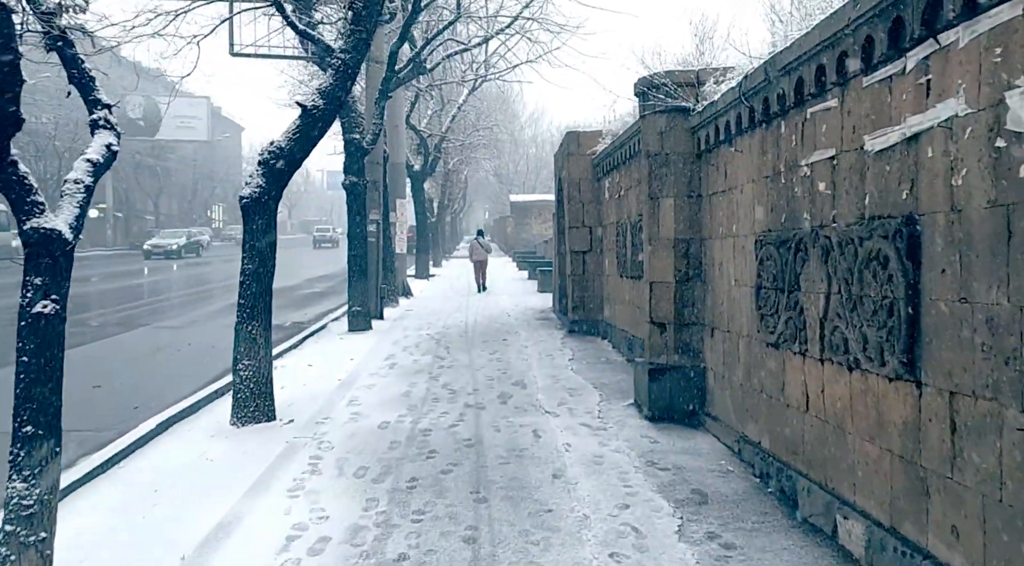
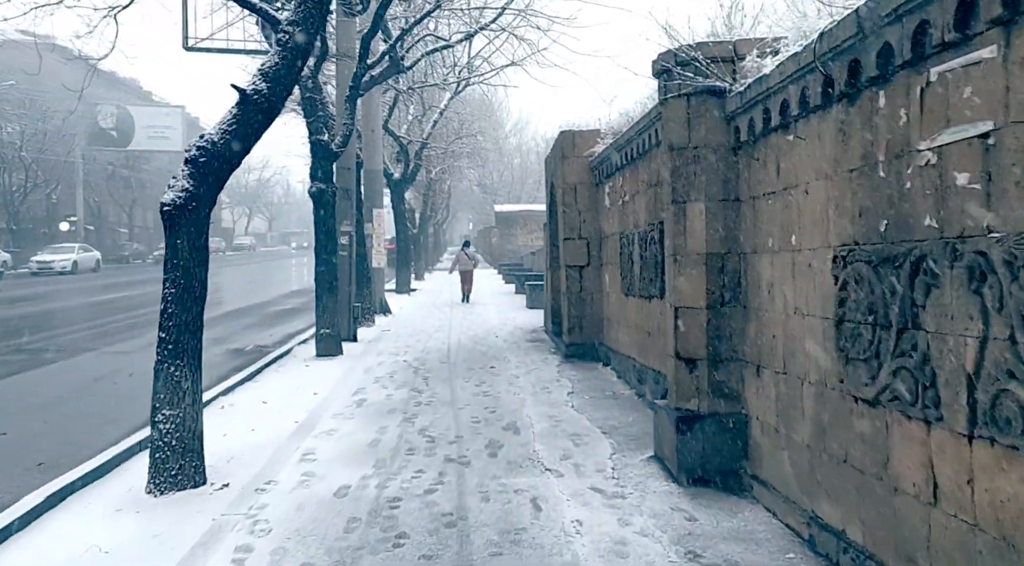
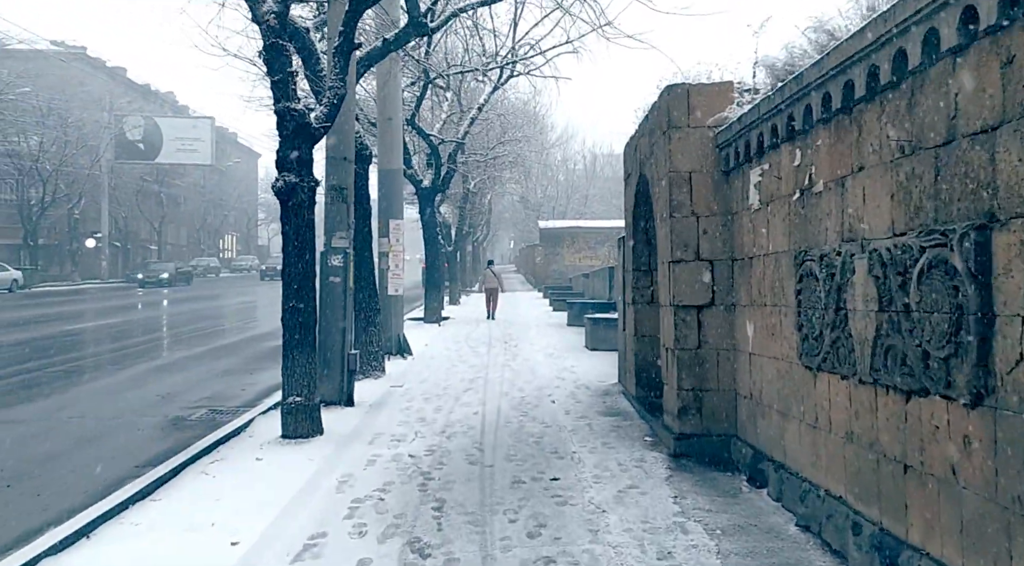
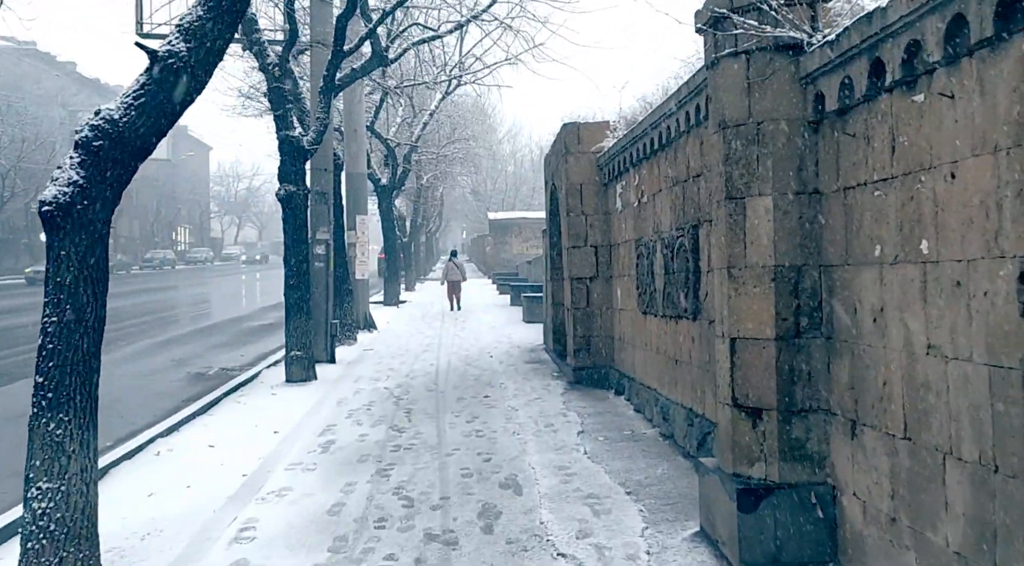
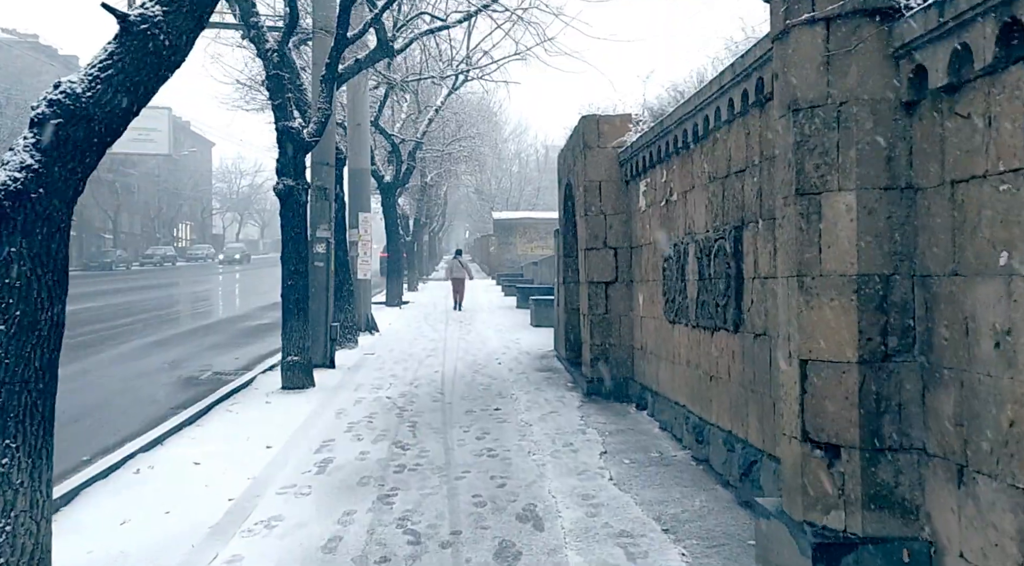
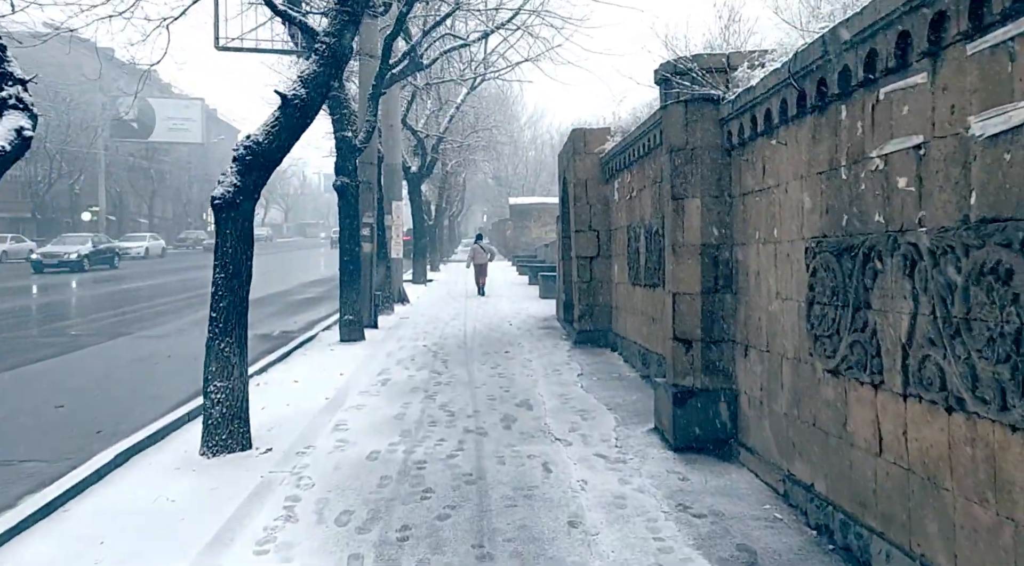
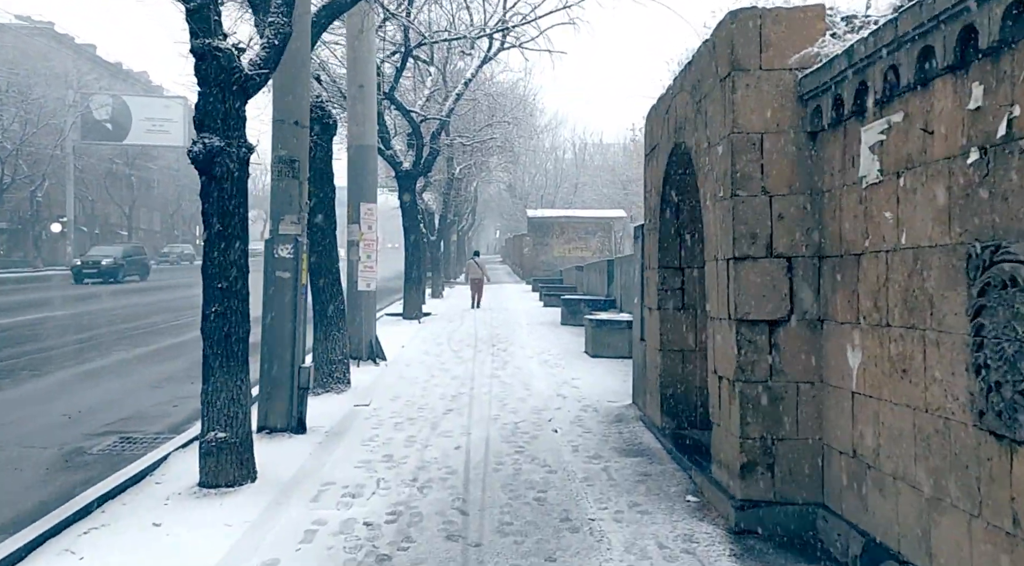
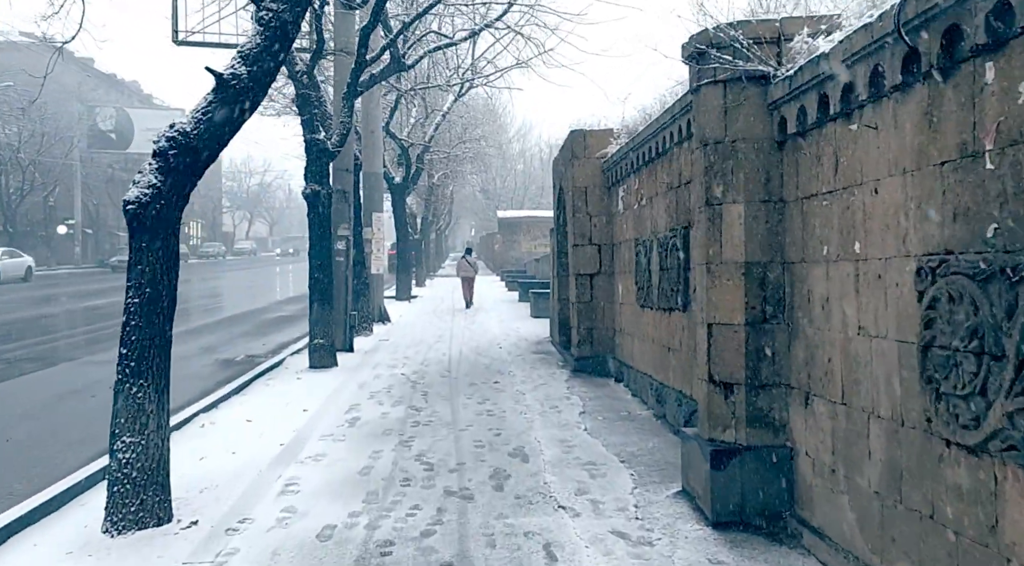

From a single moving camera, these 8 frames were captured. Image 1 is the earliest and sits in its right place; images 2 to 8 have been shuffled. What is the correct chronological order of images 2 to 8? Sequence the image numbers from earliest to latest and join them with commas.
6, 2, 8, 4, 5, 3, 7
